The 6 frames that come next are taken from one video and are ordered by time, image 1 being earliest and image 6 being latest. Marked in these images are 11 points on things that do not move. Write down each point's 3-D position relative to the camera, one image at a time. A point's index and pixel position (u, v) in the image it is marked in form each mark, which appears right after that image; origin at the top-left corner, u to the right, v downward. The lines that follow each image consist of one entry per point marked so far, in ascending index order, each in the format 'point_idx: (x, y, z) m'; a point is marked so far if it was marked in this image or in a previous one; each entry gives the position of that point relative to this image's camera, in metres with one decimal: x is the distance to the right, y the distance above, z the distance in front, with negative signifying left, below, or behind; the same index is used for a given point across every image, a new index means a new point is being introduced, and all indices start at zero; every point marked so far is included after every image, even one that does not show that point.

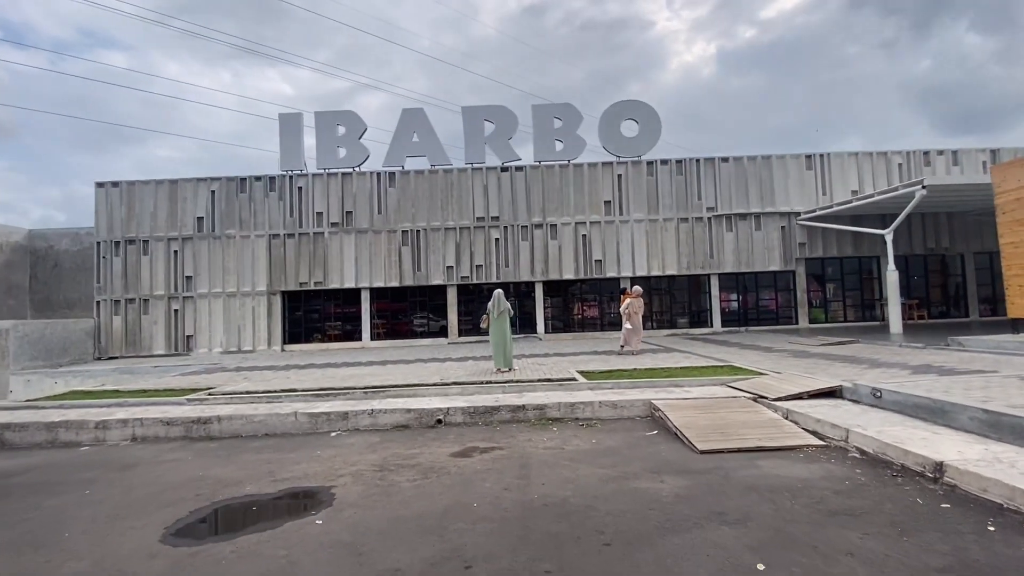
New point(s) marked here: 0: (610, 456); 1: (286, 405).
0: (+1.3, -2.3, +6.6) m
1: (-4.5, -2.3, +9.6) m
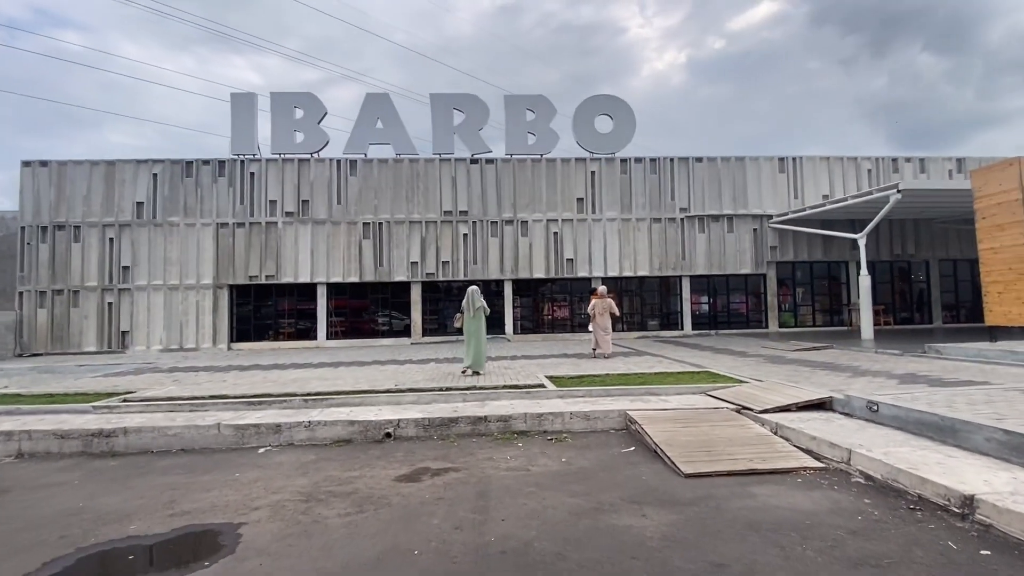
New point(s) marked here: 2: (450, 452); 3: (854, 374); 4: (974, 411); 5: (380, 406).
0: (+0.8, -2.2, +5.6) m
1: (-5.2, -2.2, +8.3) m
2: (-0.9, -2.3, +6.9) m
3: (+7.2, -1.8, +10.2) m
4: (+5.8, -1.5, +6.1) m
5: (-2.4, -2.1, +8.6) m
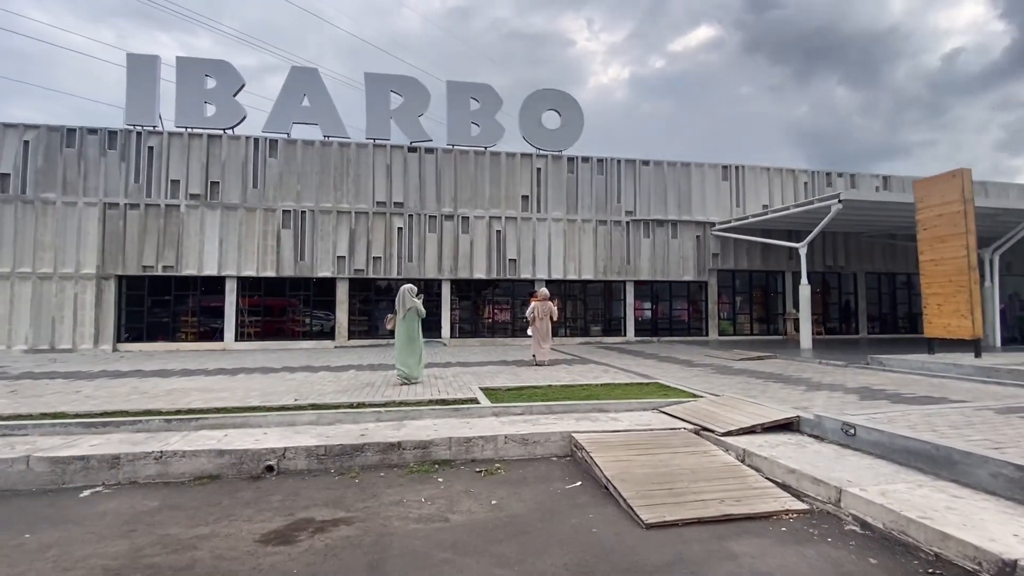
0: (0.0, -2.2, +4.3) m
1: (-6.2, -2.0, +6.2) m
2: (-1.8, -2.2, +5.3) m
3: (+5.8, -1.9, +9.5) m
4: (+4.9, -1.6, +5.3) m
5: (-3.5, -2.0, +6.8) m
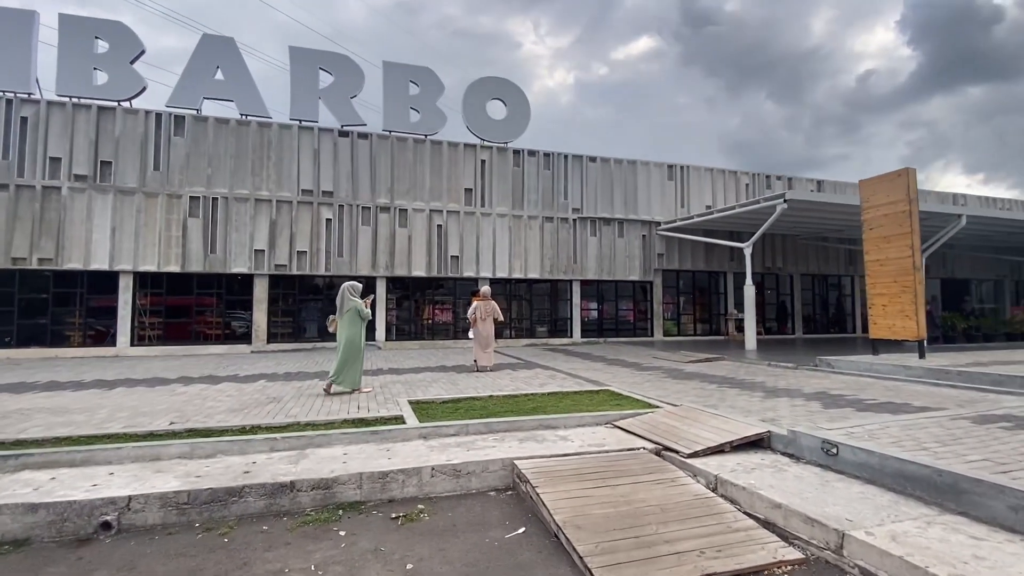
0: (-0.5, -2.1, +3.0) m
1: (-6.9, -1.9, +4.3) m
2: (-2.4, -2.2, +3.9) m
3: (+4.7, -1.9, +8.9) m
4: (+4.3, -1.6, +4.6) m
5: (-4.3, -1.9, +5.2) m
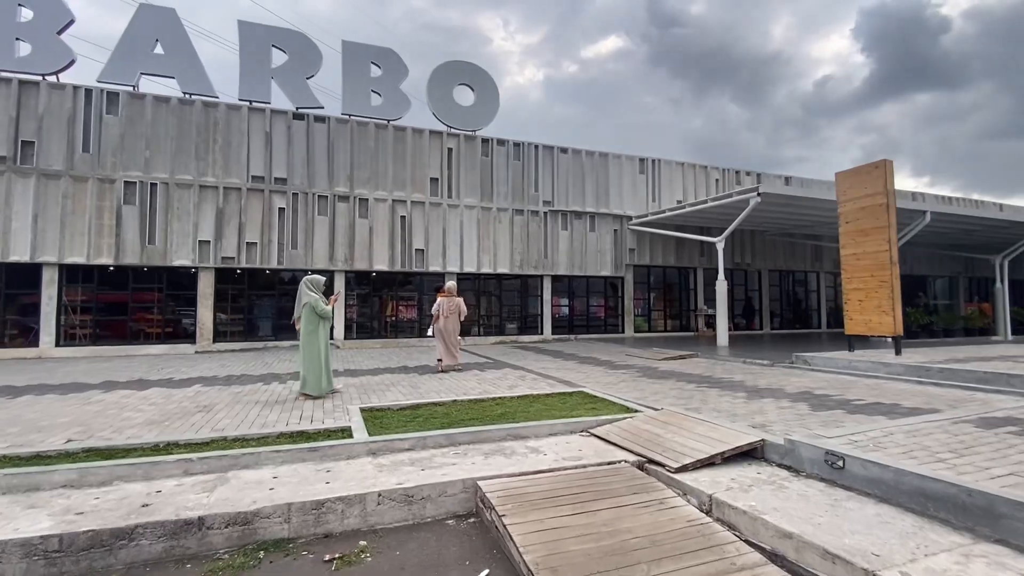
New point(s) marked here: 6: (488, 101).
0: (-0.7, -2.1, +2.2) m
1: (-7.2, -1.8, +3.1) m
2: (-2.7, -2.1, +2.9) m
3: (+4.1, -1.8, +8.4) m
4: (+4.0, -1.5, +4.1) m
5: (-4.6, -1.8, +4.2) m
6: (-1.0, +7.5, +19.5) m
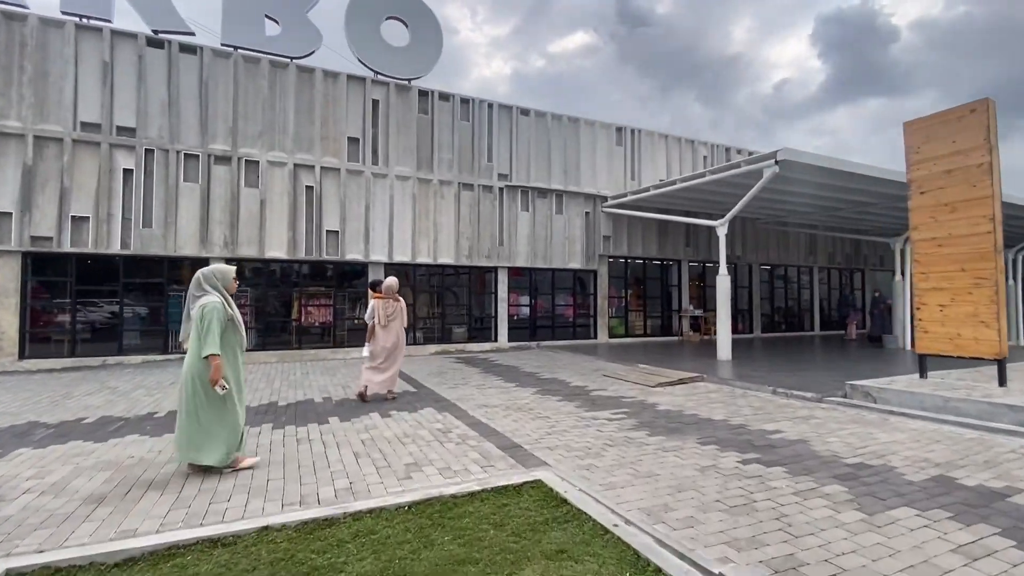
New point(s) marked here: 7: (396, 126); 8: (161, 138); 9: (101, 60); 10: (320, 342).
0: (-1.2, -2.1, -1.9) m
1: (-7.8, -1.8, -1.5) m
2: (-3.3, -2.1, -1.3) m
3: (+3.1, -1.8, +4.6) m
4: (+3.3, -1.6, +0.3) m
5: (-5.3, -1.8, -0.2) m
6: (-2.6, +7.7, +15.2) m
7: (-3.5, +5.0, +15.1) m
8: (-8.8, +3.8, +12.3) m
9: (-10.0, +5.5, +11.9) m
10: (-5.5, -1.5, +14.1) m
